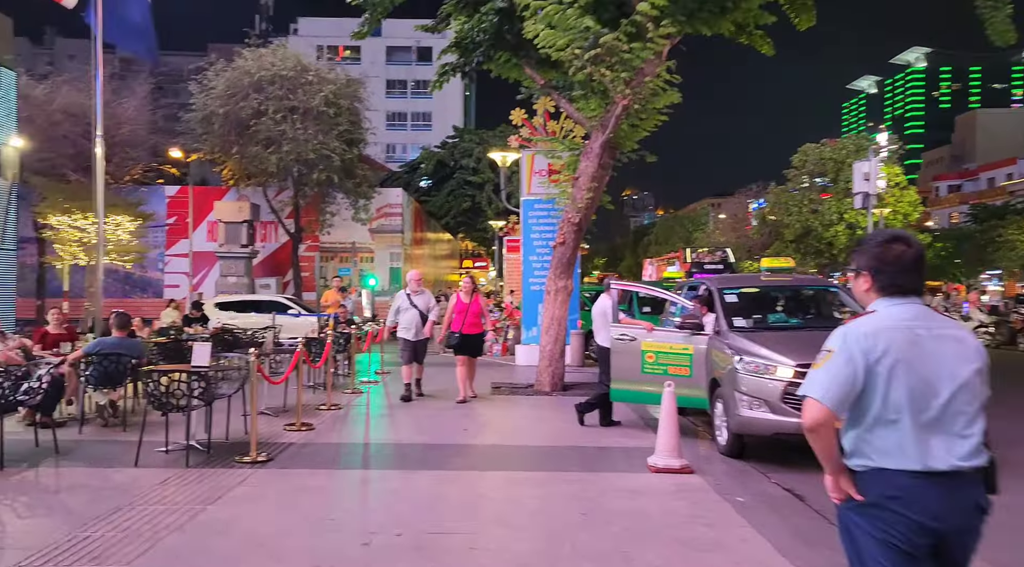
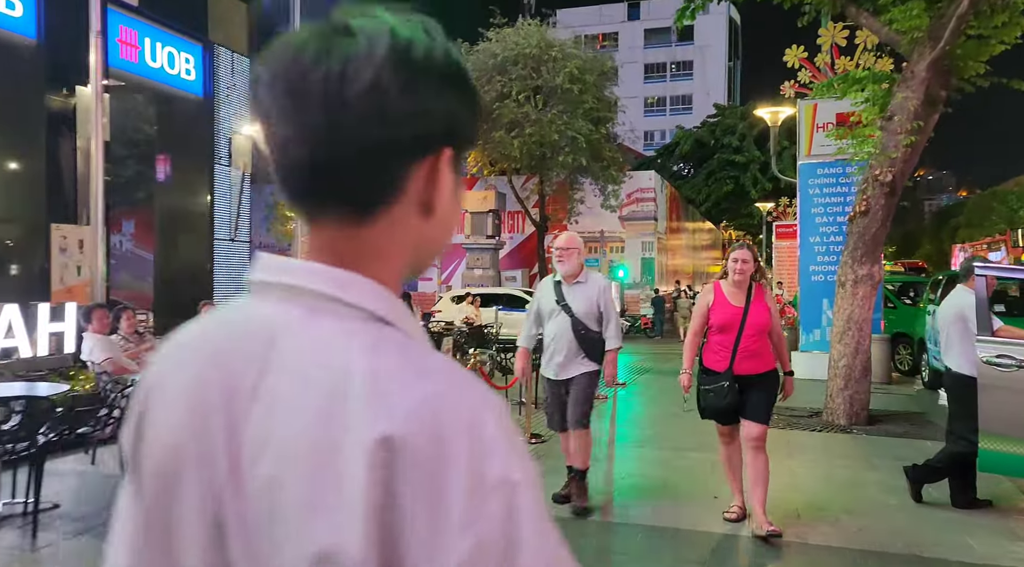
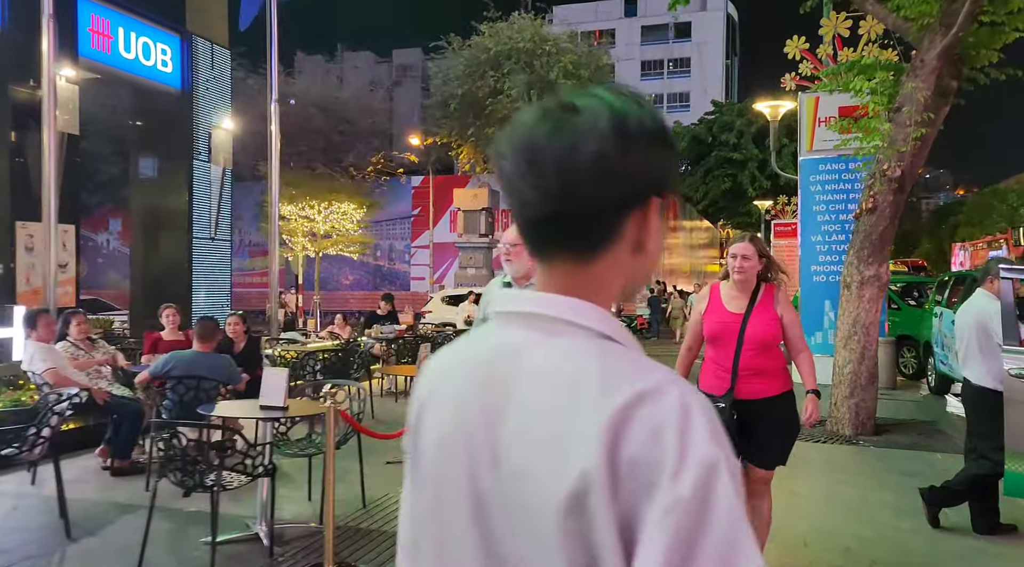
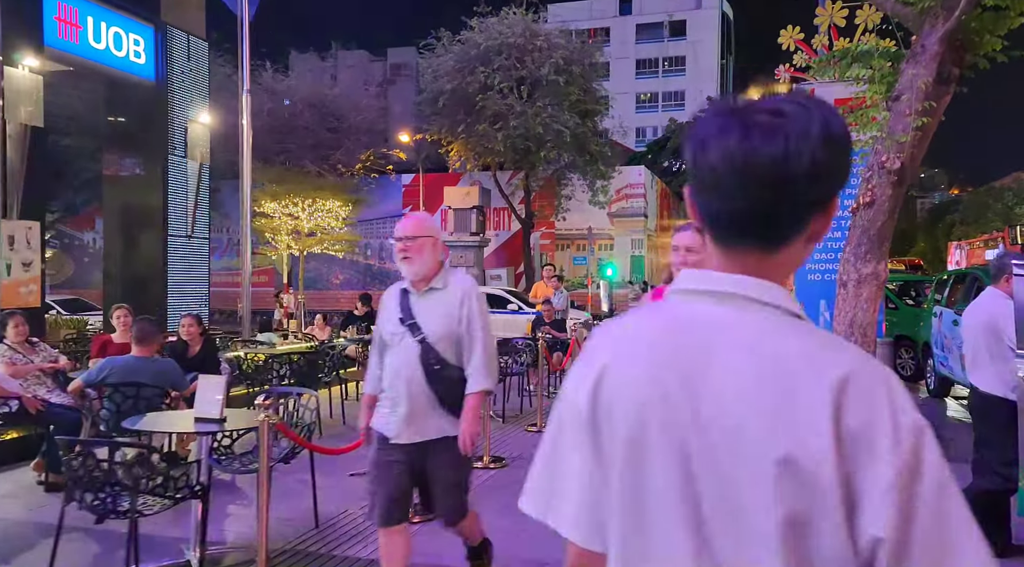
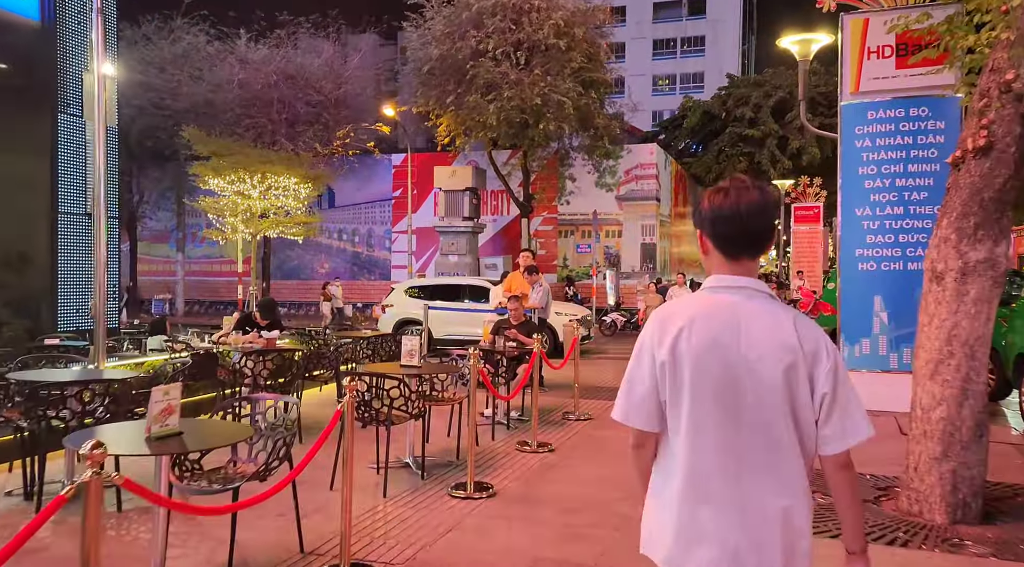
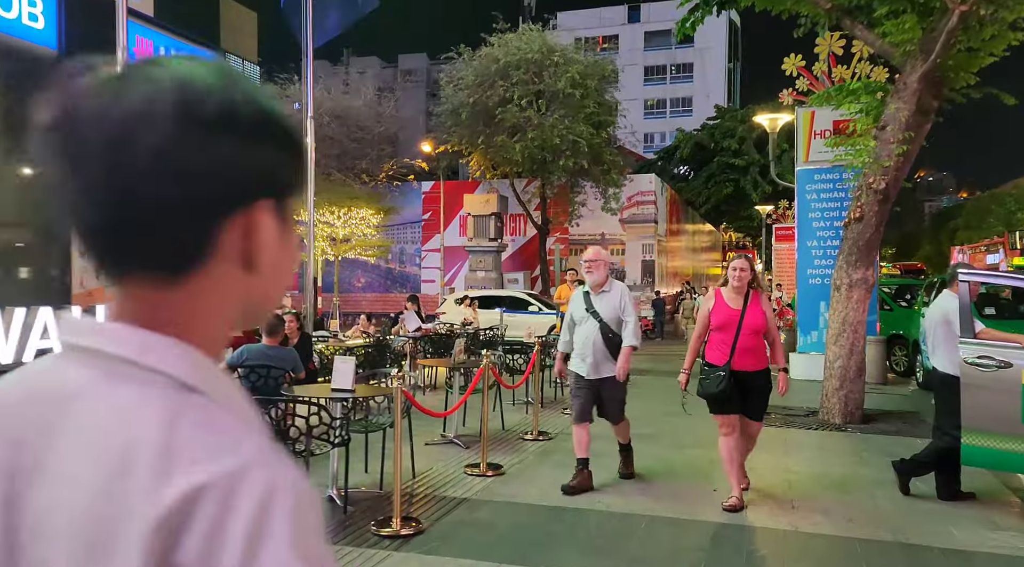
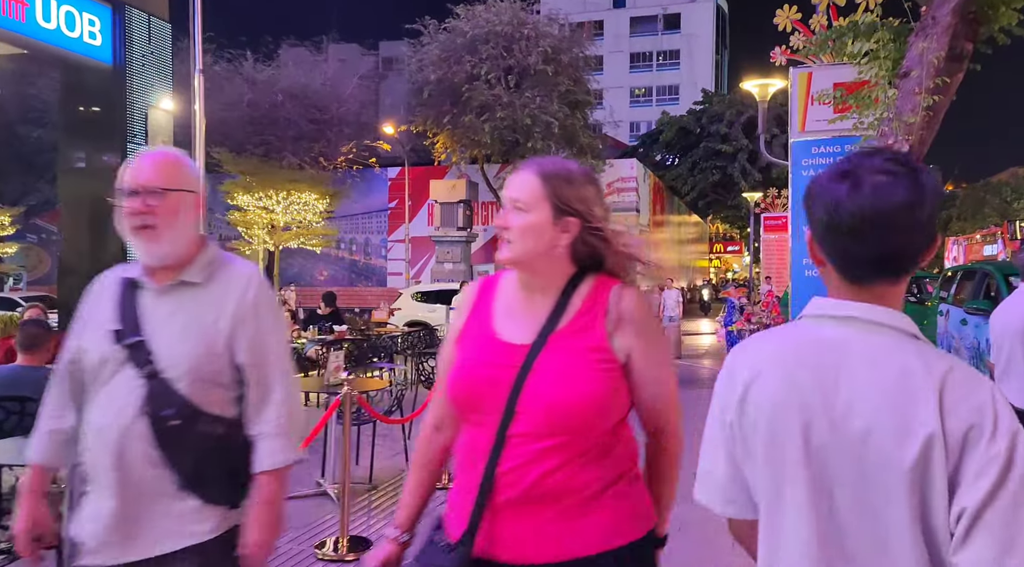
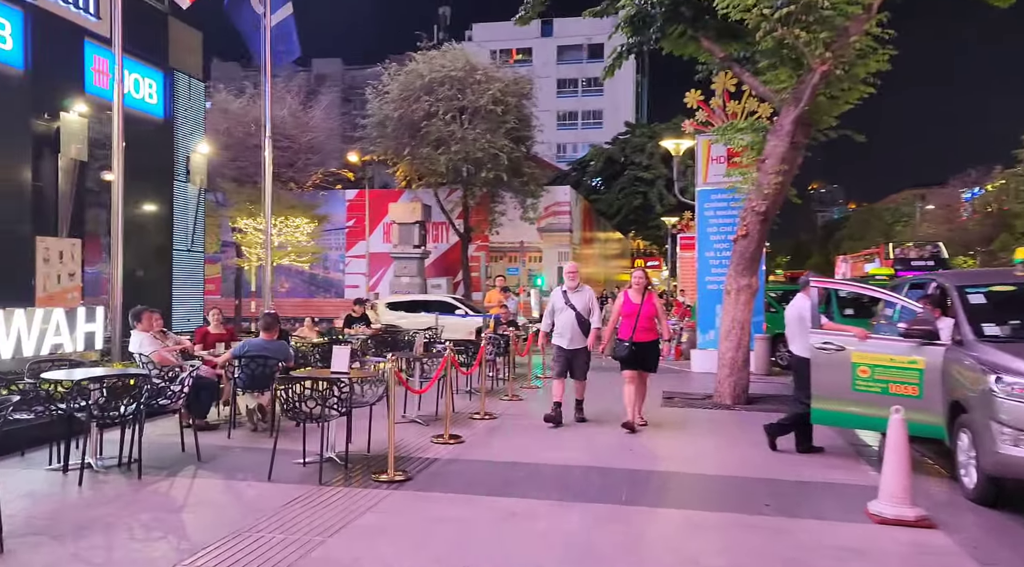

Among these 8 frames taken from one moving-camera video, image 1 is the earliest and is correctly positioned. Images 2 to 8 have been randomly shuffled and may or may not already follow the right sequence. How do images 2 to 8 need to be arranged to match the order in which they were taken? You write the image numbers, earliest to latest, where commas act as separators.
8, 6, 2, 3, 4, 7, 5
